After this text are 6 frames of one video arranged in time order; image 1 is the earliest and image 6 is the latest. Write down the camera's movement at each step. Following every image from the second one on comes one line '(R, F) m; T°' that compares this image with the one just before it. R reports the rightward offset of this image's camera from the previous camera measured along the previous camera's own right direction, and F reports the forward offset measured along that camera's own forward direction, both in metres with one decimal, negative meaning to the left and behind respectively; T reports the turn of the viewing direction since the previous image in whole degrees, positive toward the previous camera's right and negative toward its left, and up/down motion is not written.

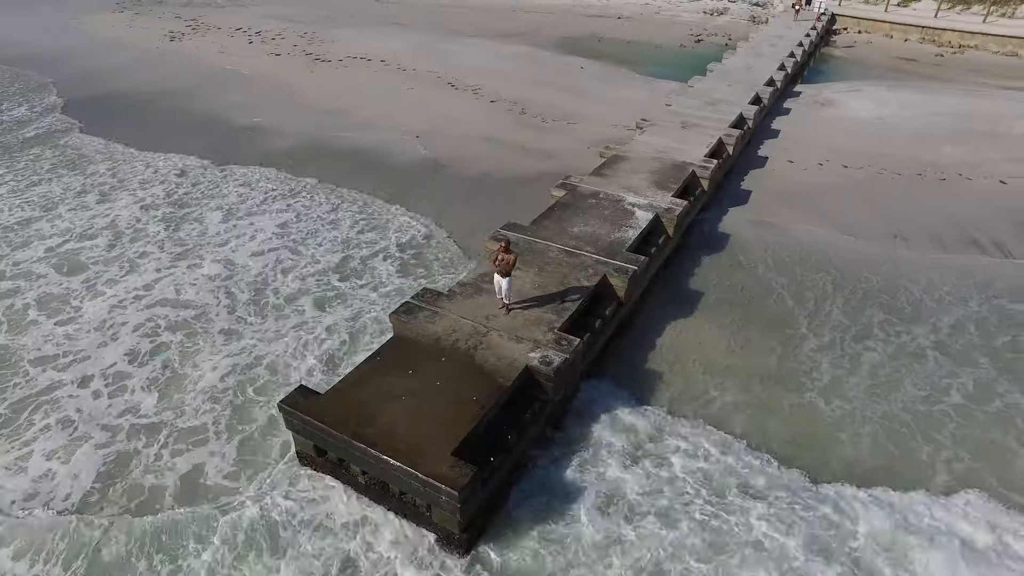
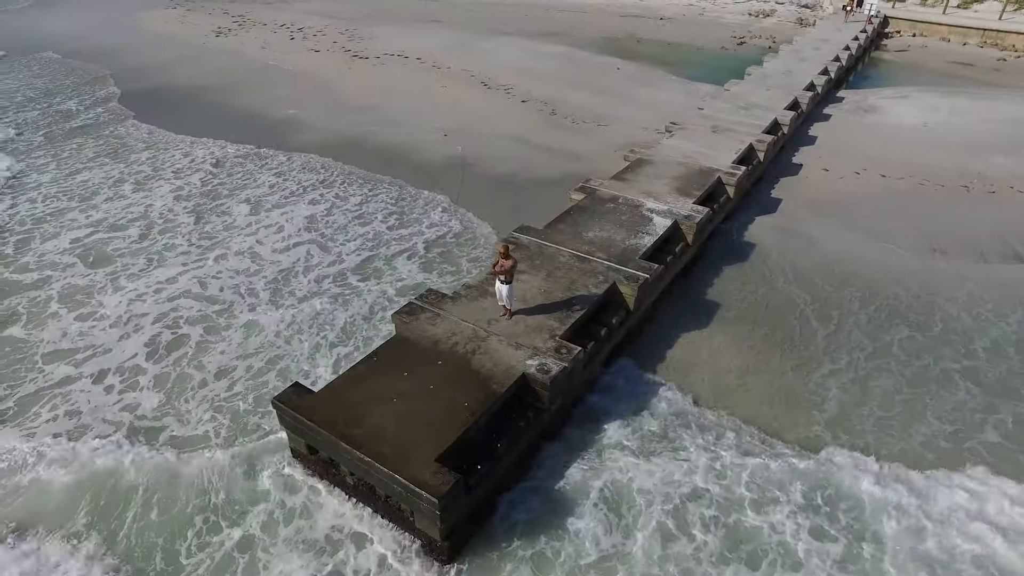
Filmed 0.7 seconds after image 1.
(+0.5, +0.2) m; -4°
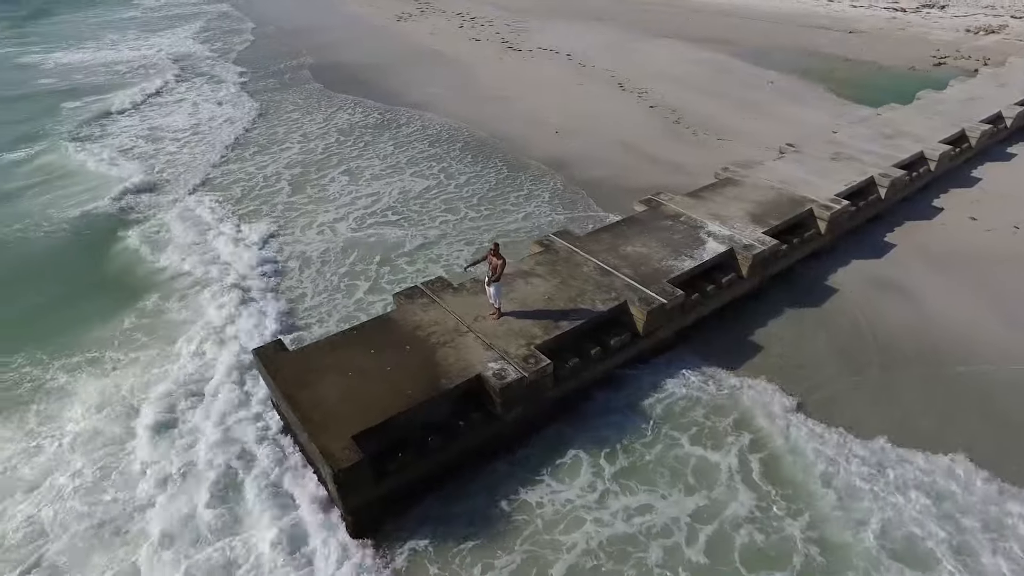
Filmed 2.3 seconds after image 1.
(+2.4, +0.5) m; -15°
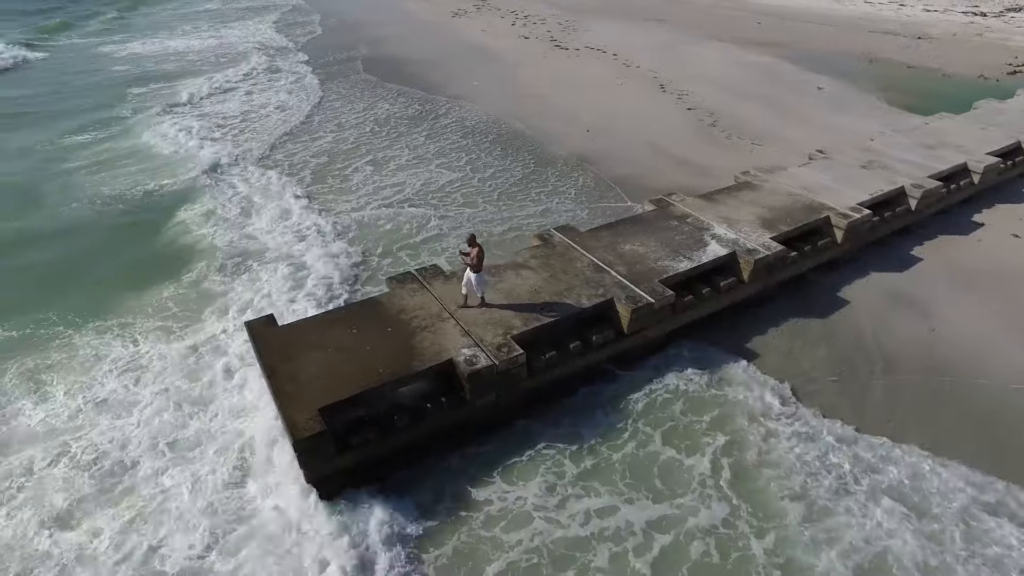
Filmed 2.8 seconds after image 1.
(+1.1, -0.1) m; -5°
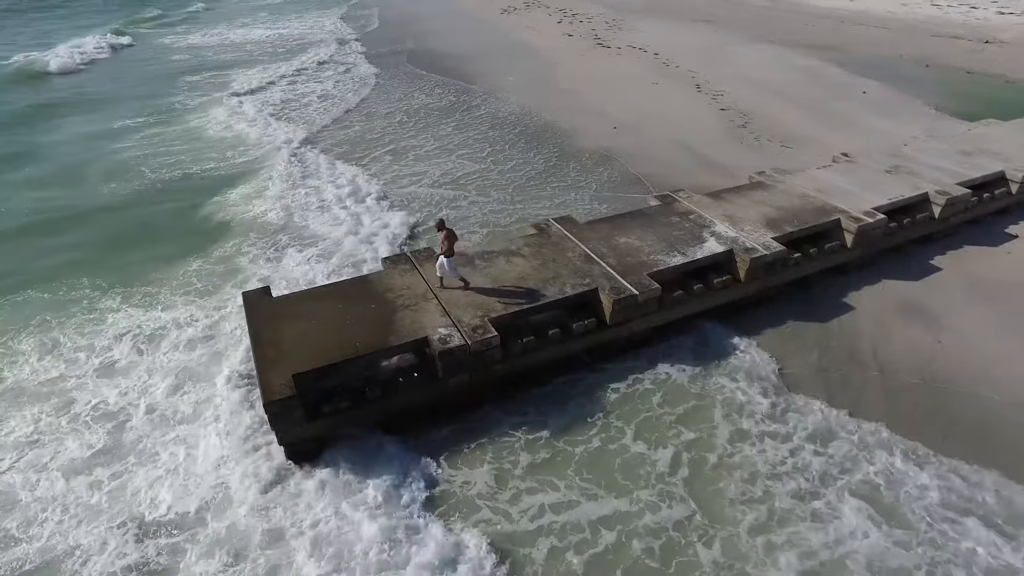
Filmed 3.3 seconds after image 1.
(+1.0, -0.1) m; -5°
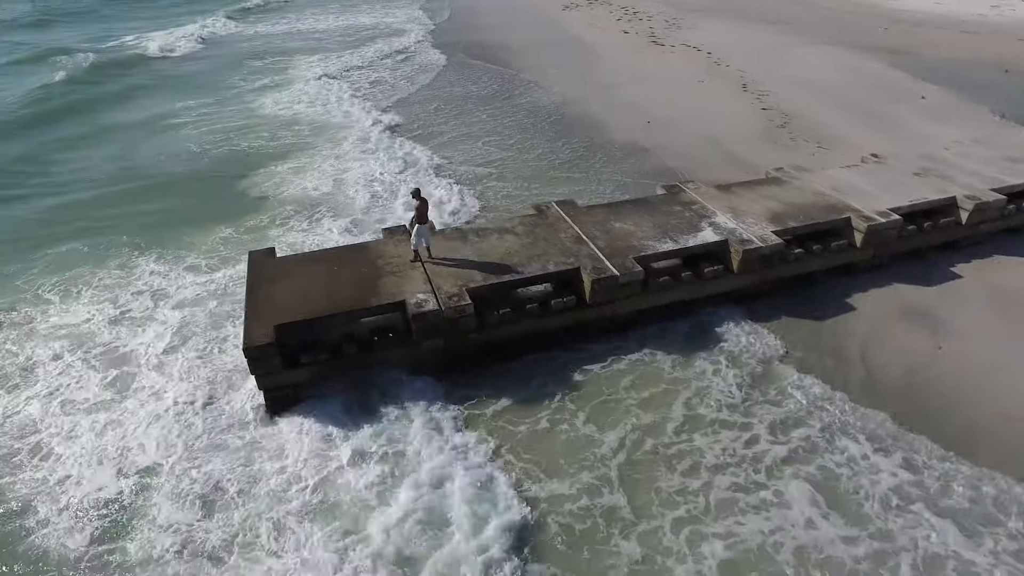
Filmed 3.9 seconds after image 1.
(+1.3, -0.2) m; -6°
